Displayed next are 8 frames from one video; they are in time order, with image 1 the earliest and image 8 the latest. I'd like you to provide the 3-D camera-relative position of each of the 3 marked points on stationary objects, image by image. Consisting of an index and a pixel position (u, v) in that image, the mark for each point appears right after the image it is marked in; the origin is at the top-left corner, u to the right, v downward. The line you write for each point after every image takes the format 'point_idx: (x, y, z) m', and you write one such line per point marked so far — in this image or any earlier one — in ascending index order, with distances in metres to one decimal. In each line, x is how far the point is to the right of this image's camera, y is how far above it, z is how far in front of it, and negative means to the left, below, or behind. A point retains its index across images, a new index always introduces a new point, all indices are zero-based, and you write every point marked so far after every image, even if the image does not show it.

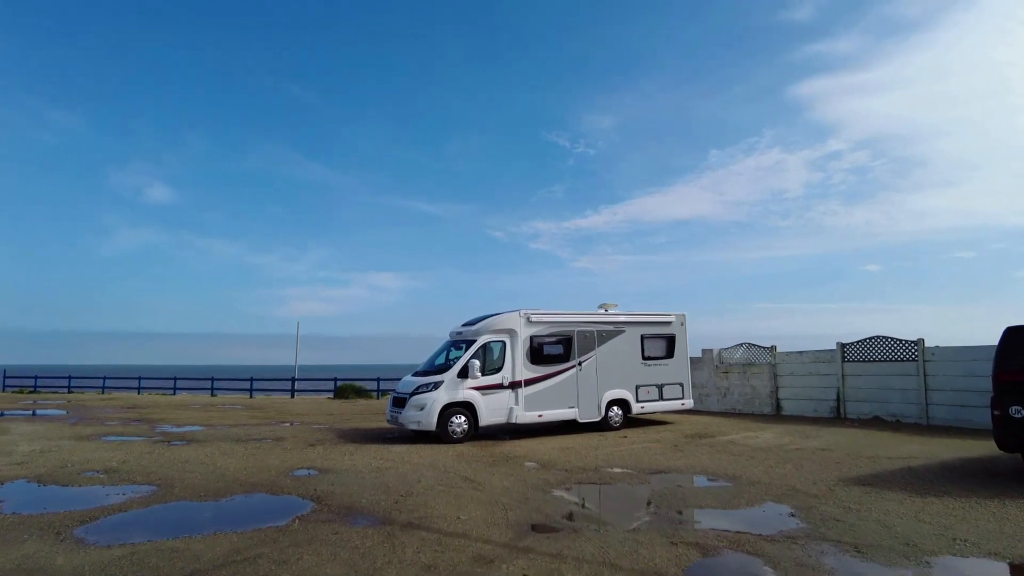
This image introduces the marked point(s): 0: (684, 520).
0: (+1.7, -2.4, +6.6) m
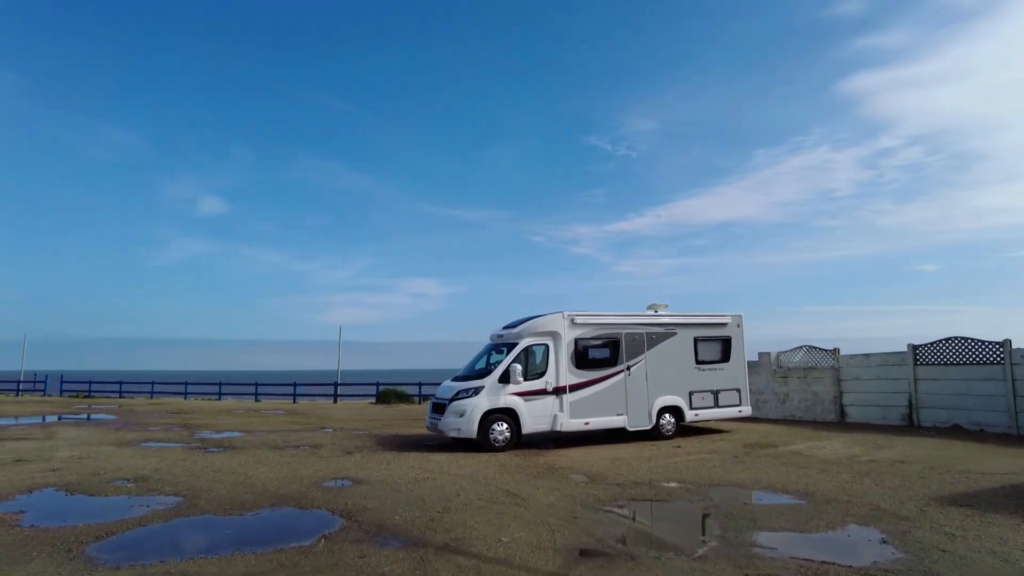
0: (+2.2, -2.3, +5.8) m
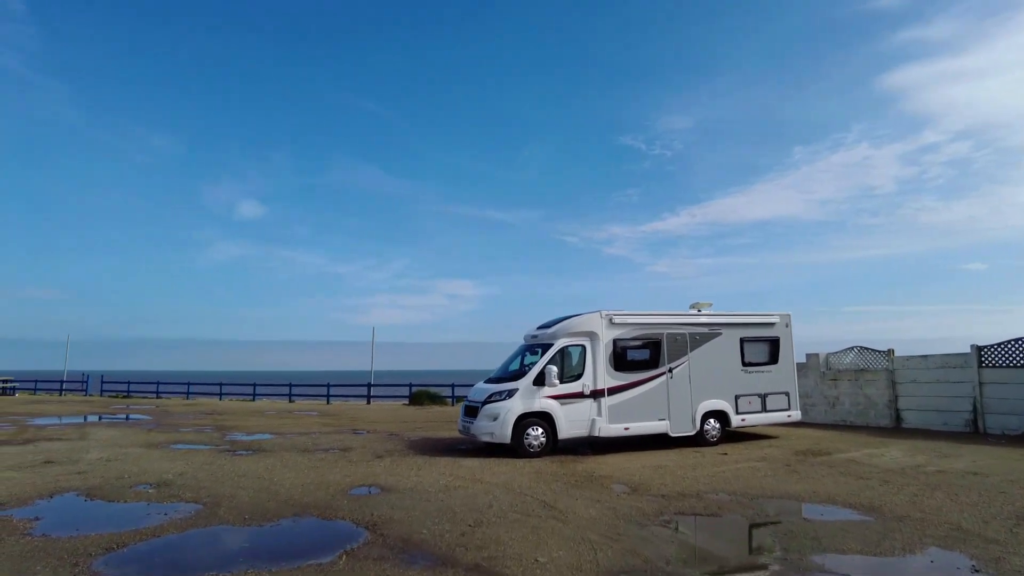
0: (+2.5, -2.2, +5.2) m
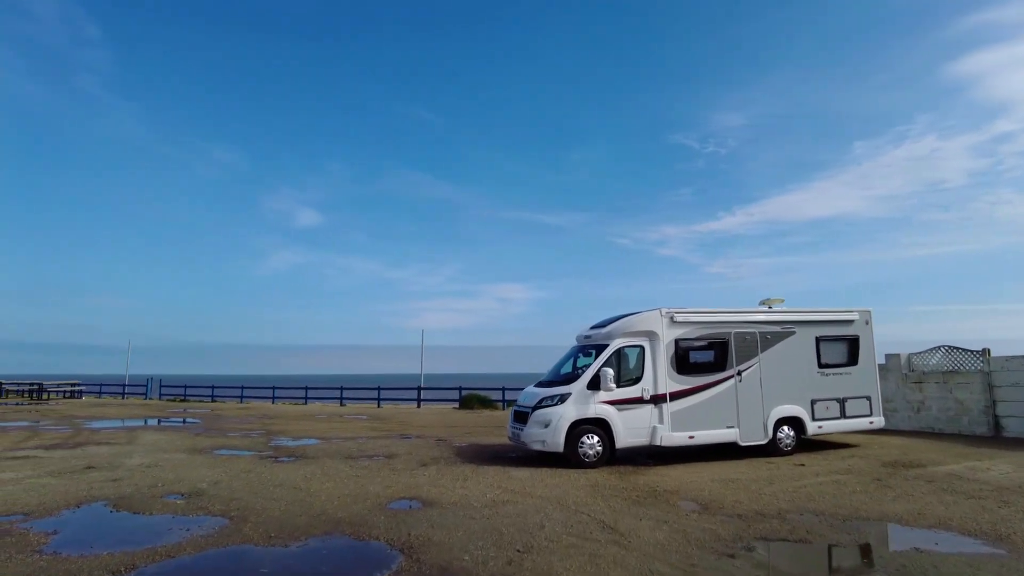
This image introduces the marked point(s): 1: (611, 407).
0: (+2.8, -2.1, +4.1) m
1: (+1.6, -2.0, +10.8) m
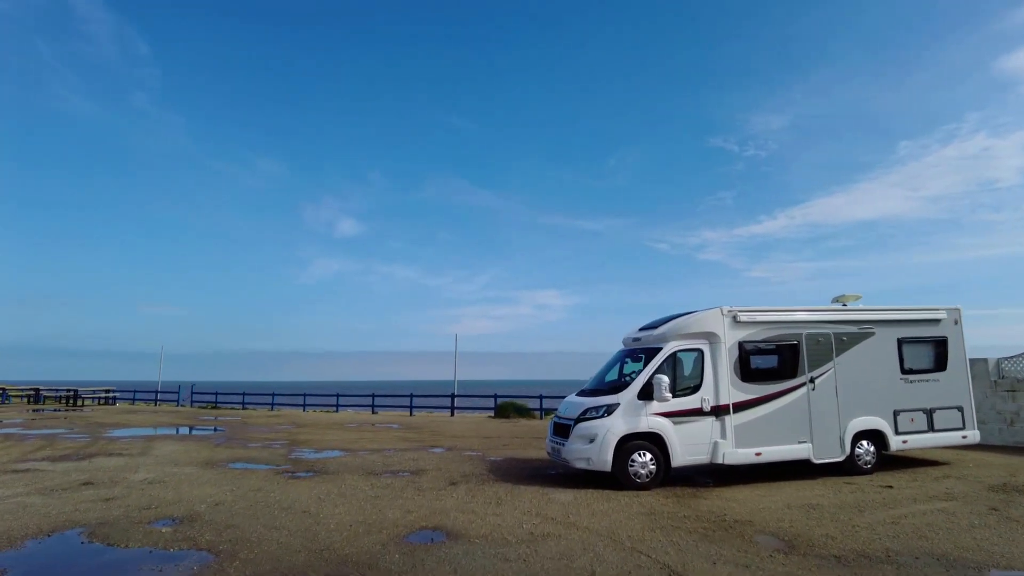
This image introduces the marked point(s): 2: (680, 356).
0: (+3.0, -2.0, +2.7) m
1: (+2.2, -1.9, +9.5) m
2: (+2.5, -1.0, +9.8) m
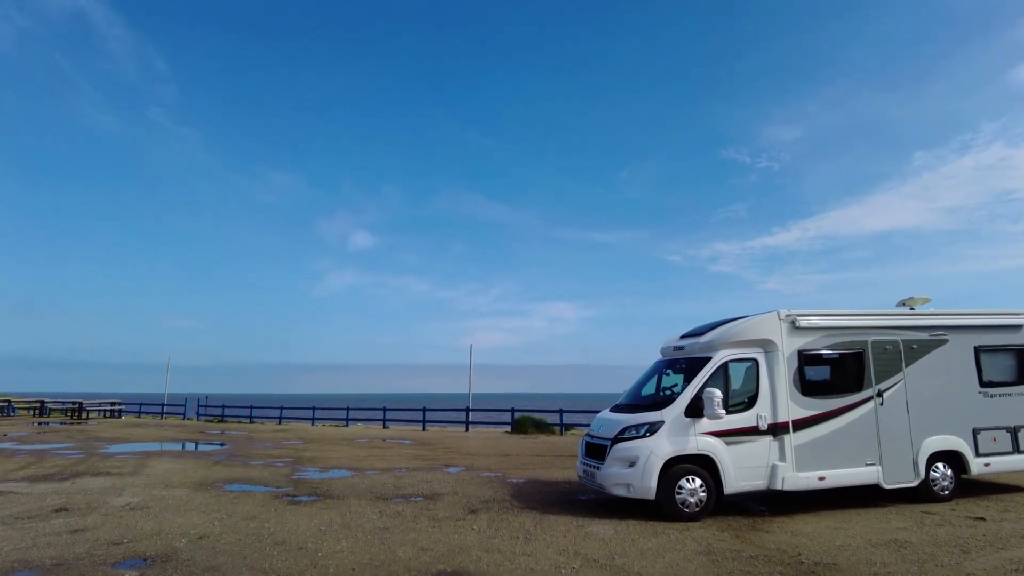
0: (+3.3, -1.8, +1.5) m
1: (+2.6, -1.9, +8.2) m
2: (+2.9, -1.0, +8.6) m
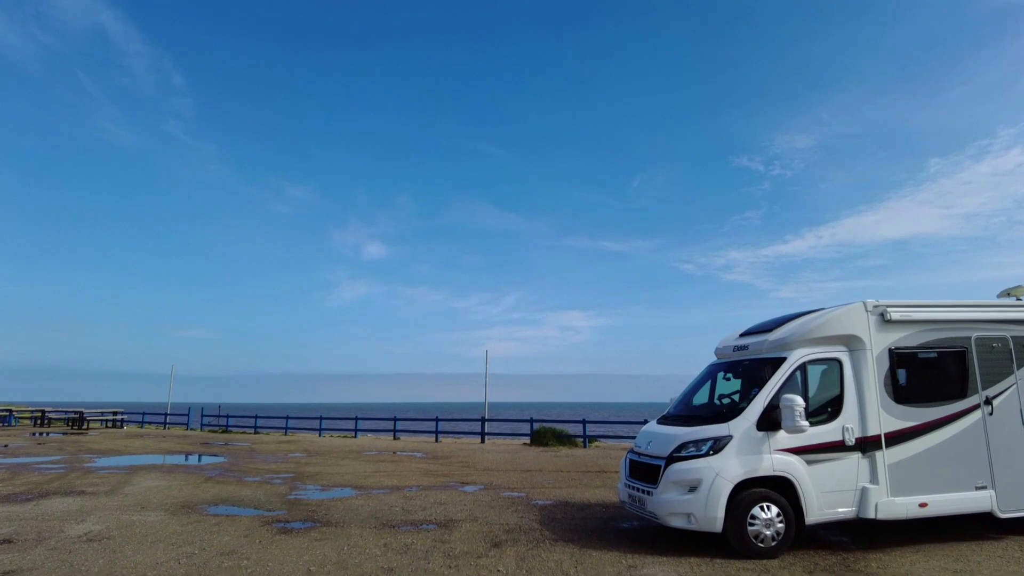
0: (+3.5, -1.6, 0.0) m
1: (+2.9, -1.7, +6.7) m
2: (+3.2, -0.9, +7.1) m
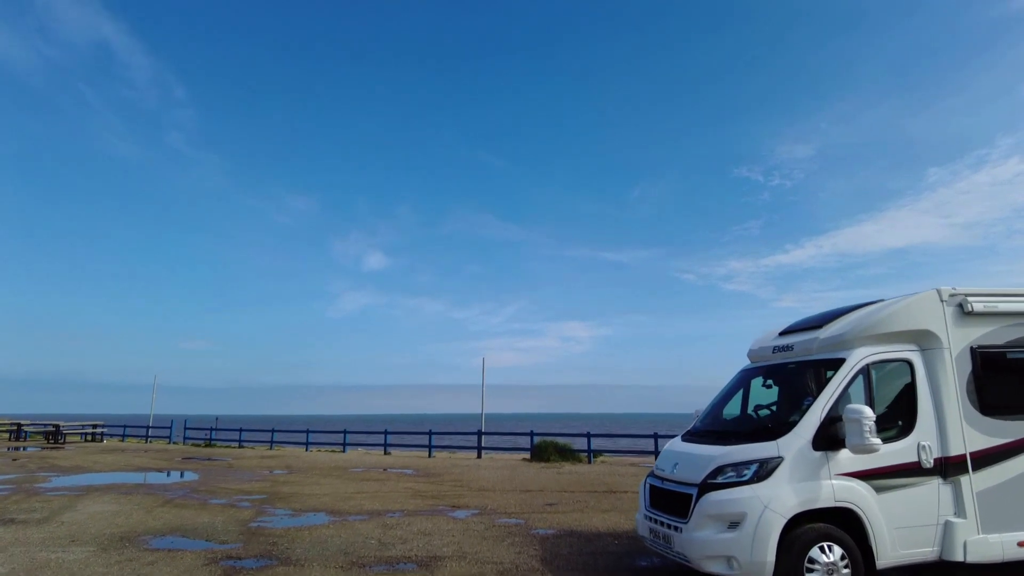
0: (+3.4, -1.3, -1.4) m
1: (+2.8, -1.6, +5.3) m
2: (+3.2, -0.7, +5.7) m
